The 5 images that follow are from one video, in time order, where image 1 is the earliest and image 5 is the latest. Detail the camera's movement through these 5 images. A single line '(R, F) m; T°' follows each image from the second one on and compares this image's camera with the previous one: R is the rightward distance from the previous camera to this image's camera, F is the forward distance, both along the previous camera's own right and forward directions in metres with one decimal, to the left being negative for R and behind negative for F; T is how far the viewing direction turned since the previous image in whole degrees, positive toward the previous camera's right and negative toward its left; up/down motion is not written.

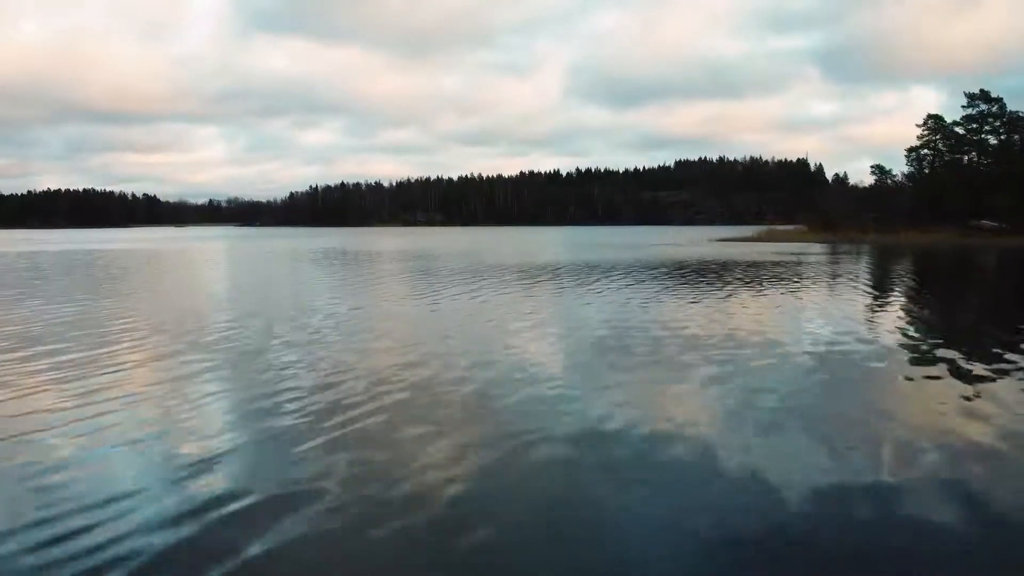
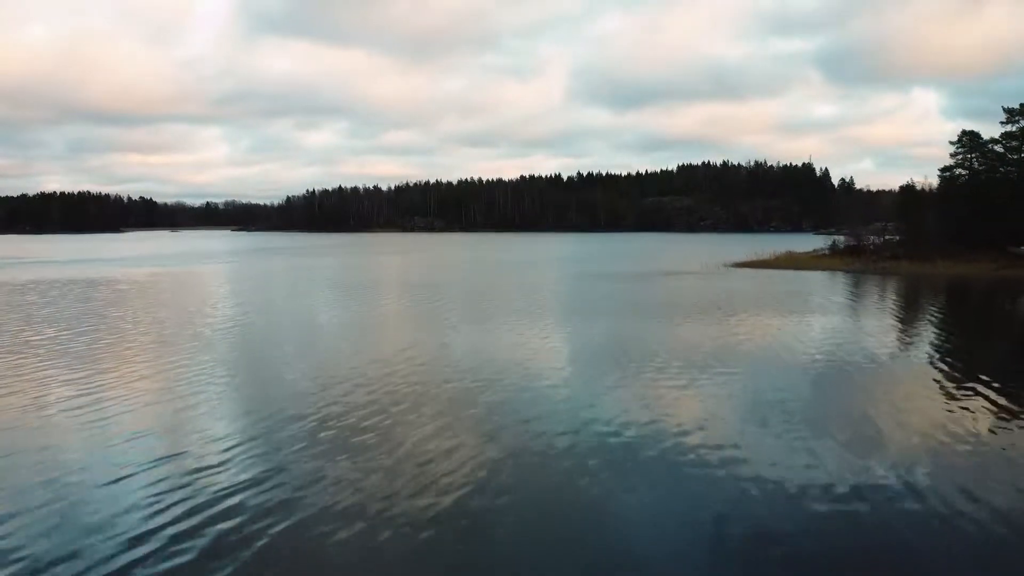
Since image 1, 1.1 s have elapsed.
(0.0, +1.4) m; 0°
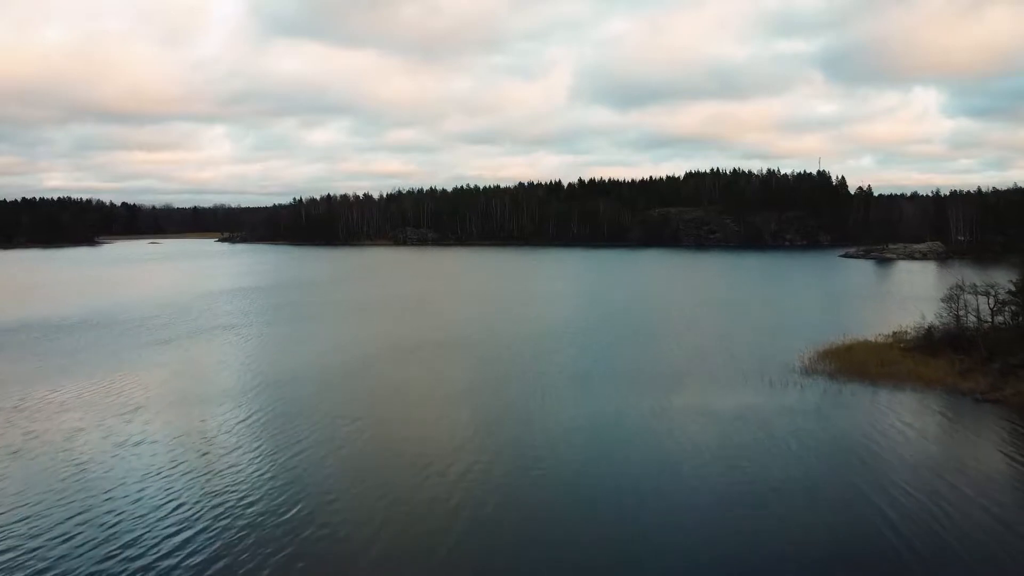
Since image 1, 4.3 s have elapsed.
(+0.6, +5.5) m; 0°
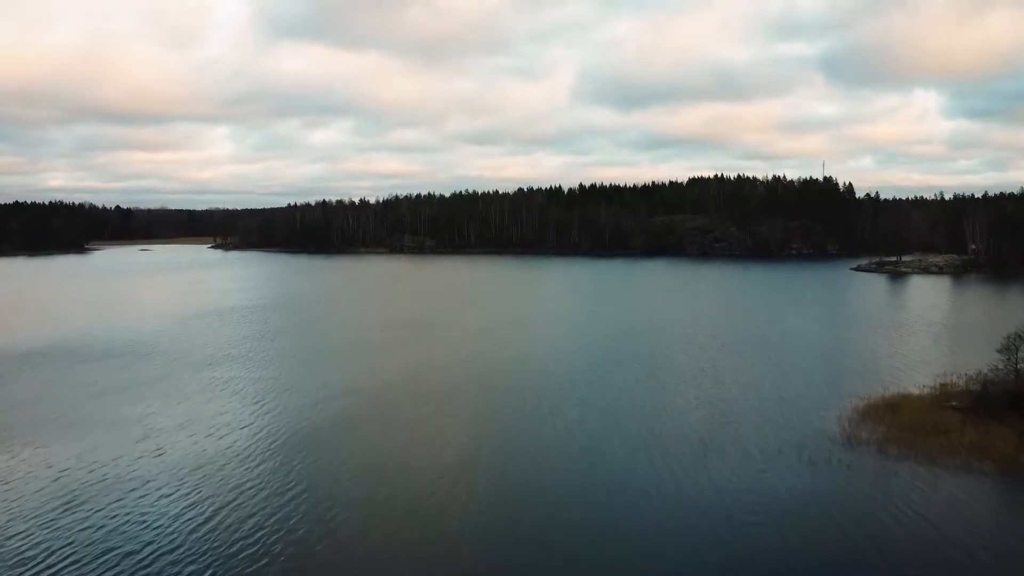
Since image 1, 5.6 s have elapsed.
(+0.2, +2.1) m; 0°
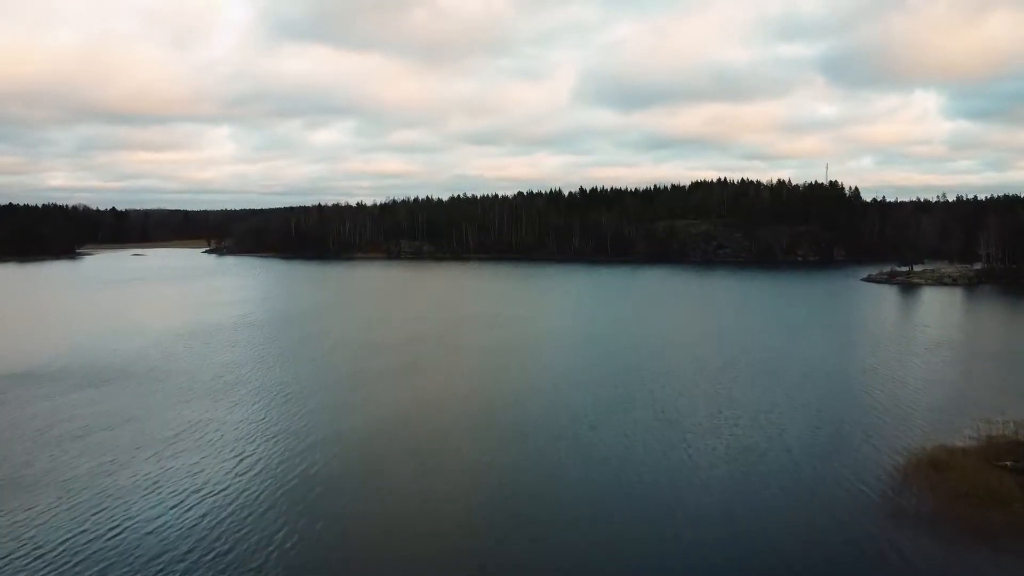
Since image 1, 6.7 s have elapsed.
(+0.2, +1.7) m; 0°
